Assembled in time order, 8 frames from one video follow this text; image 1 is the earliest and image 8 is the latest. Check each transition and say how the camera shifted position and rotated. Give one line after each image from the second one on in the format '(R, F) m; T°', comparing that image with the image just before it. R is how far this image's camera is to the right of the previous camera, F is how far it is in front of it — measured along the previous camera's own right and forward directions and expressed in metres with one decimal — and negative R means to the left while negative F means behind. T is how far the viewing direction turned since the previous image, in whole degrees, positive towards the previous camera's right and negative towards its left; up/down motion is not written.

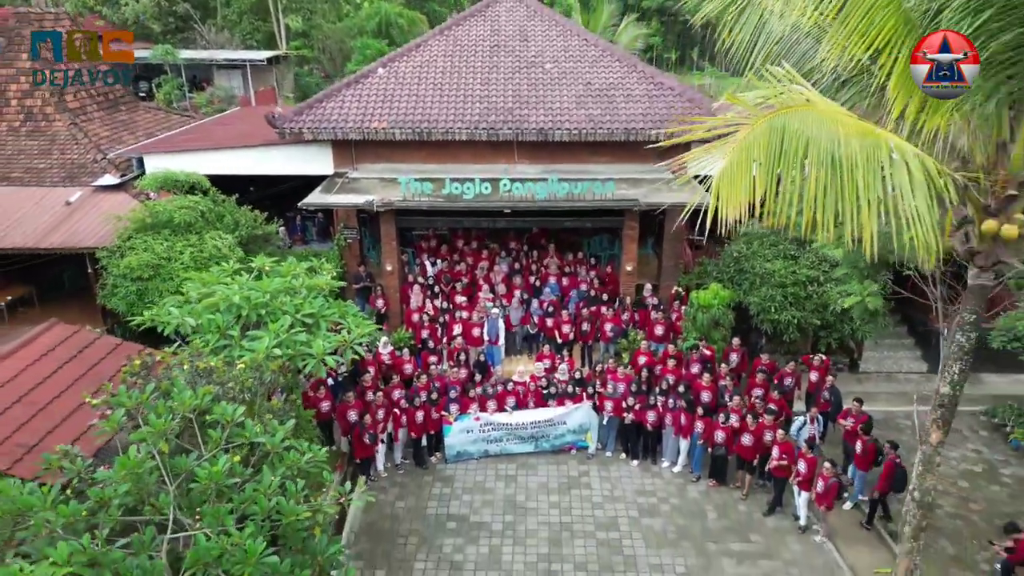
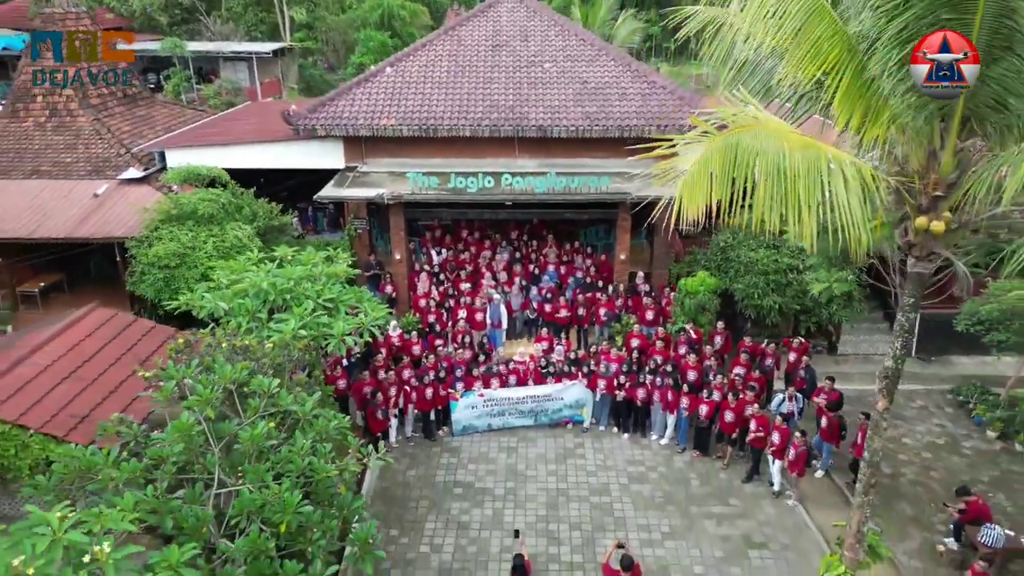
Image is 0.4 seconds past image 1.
(0.0, -0.9) m; 0°
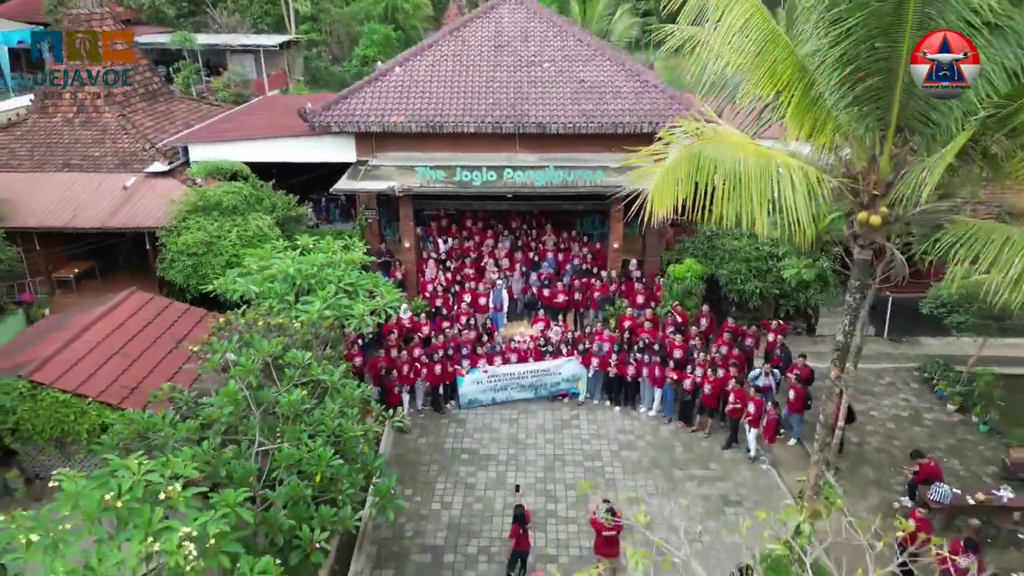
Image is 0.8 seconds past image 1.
(0.0, -1.0) m; 0°
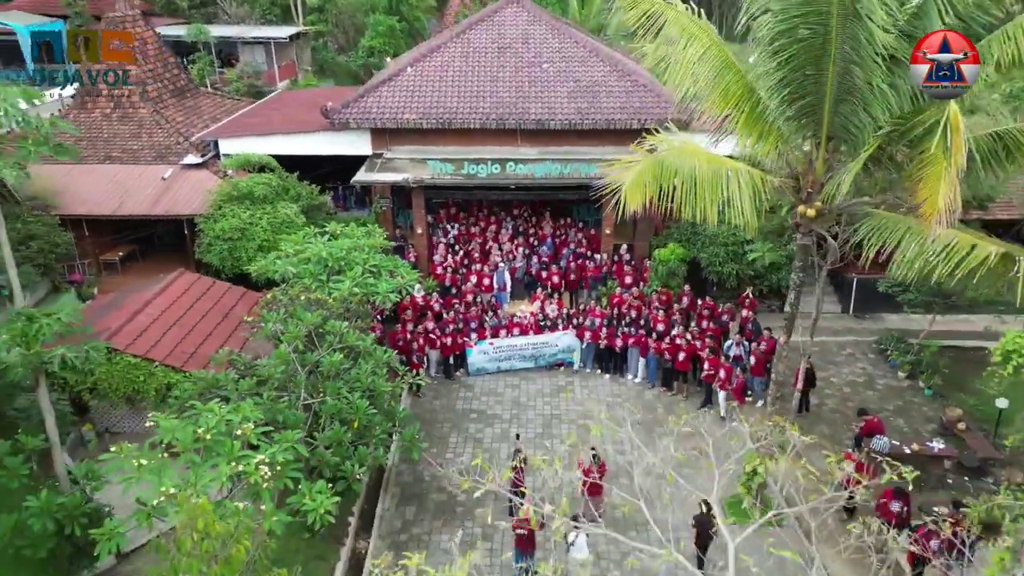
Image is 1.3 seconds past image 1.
(0.0, -1.6) m; 0°
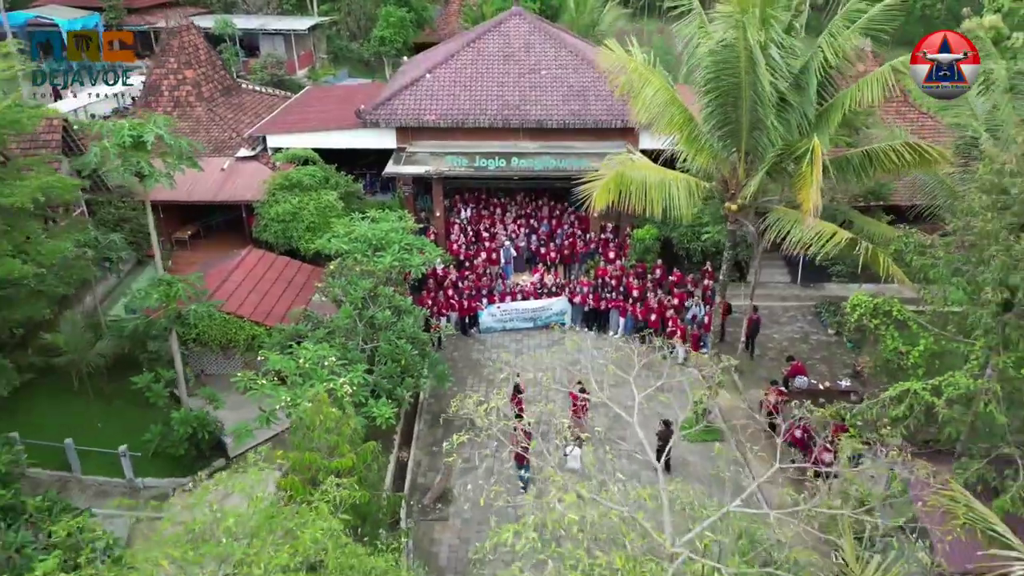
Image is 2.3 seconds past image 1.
(-0.1, -3.3) m; 0°
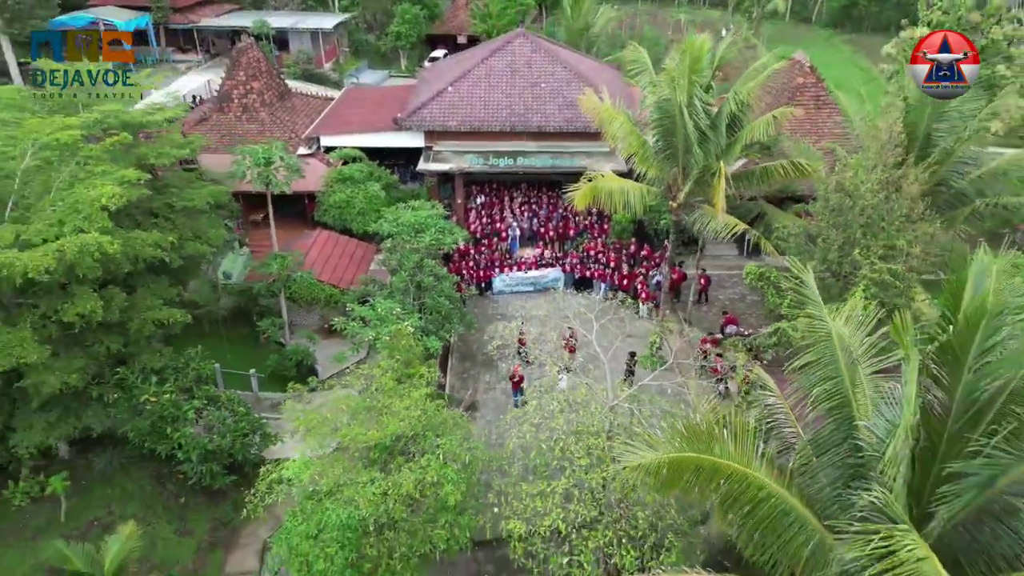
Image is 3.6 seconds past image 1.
(-0.2, -5.2) m; 0°
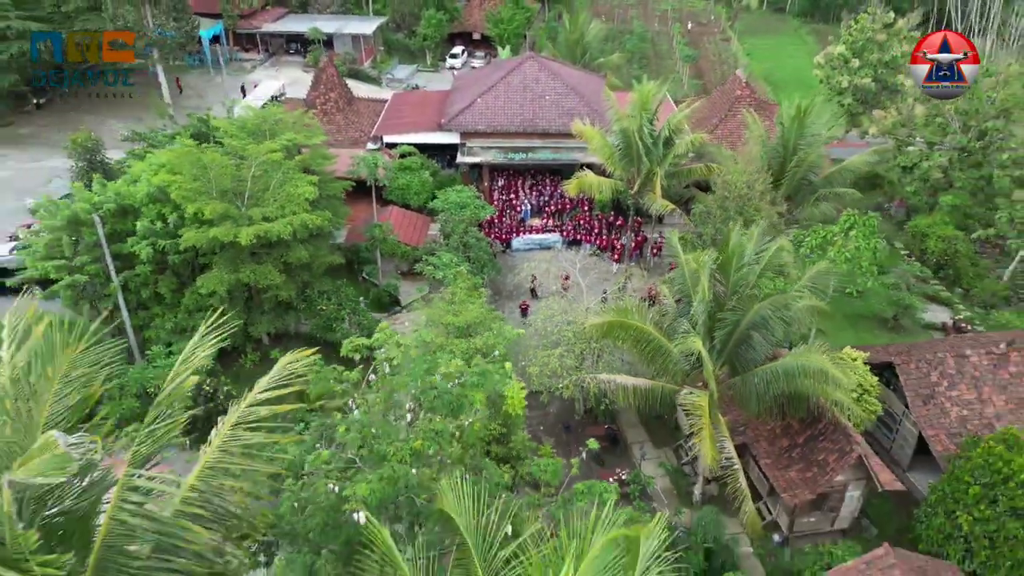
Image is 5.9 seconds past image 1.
(-0.5, -9.6) m; 0°
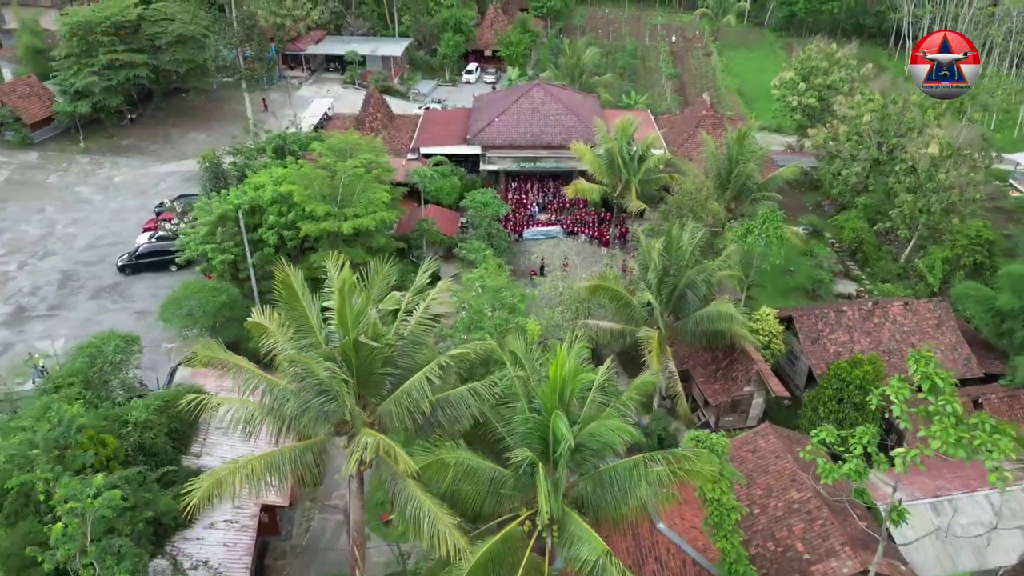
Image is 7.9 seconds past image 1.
(-0.6, -9.0) m; 0°
